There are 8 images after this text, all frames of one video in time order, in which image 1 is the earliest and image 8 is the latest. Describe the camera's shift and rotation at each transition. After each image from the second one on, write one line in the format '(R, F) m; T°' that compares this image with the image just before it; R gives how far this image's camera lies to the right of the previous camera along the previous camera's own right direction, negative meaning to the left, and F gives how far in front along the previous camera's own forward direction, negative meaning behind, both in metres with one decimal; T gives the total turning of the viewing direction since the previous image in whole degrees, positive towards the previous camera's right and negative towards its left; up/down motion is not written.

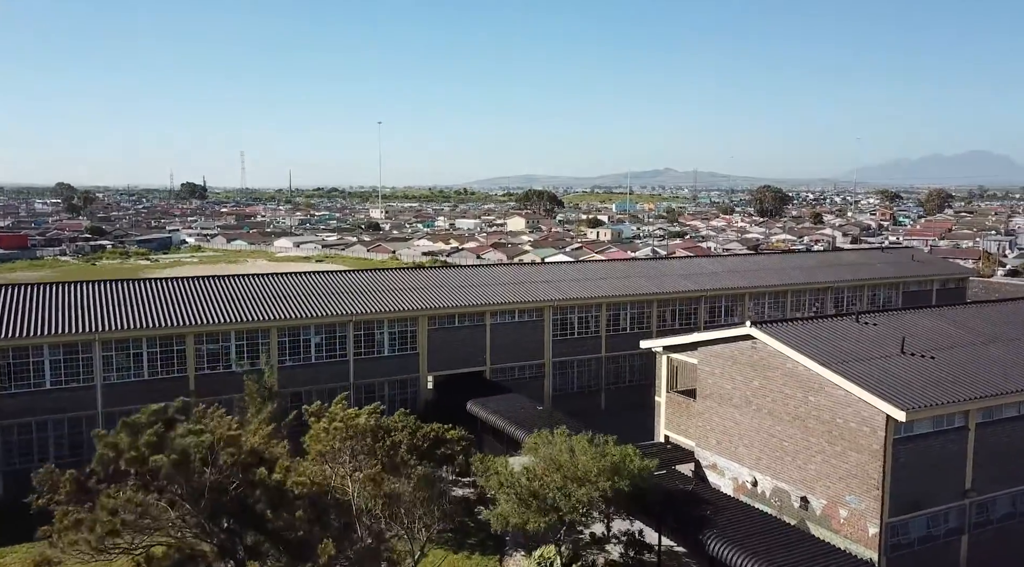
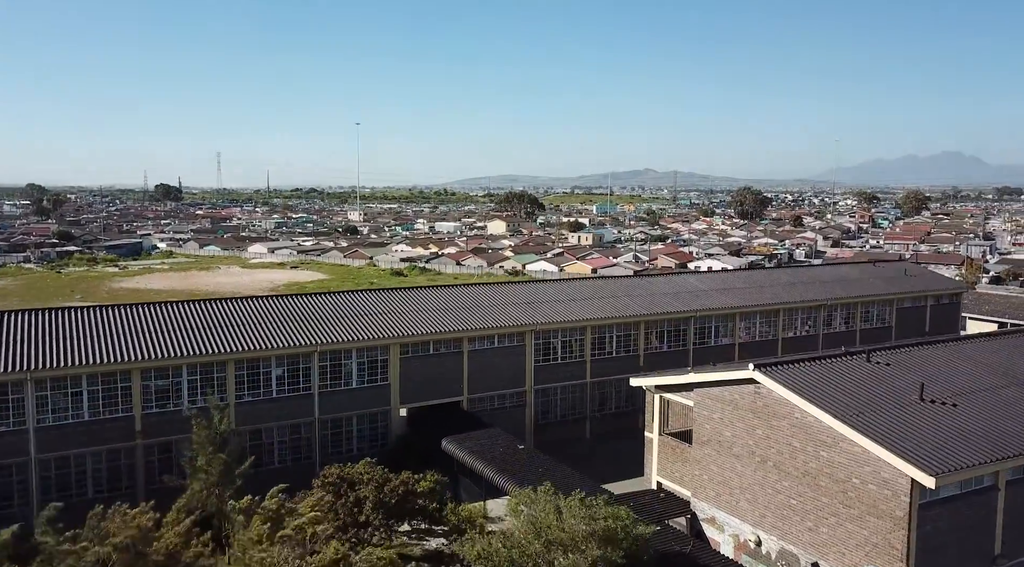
(0.0, +0.9) m; +1°
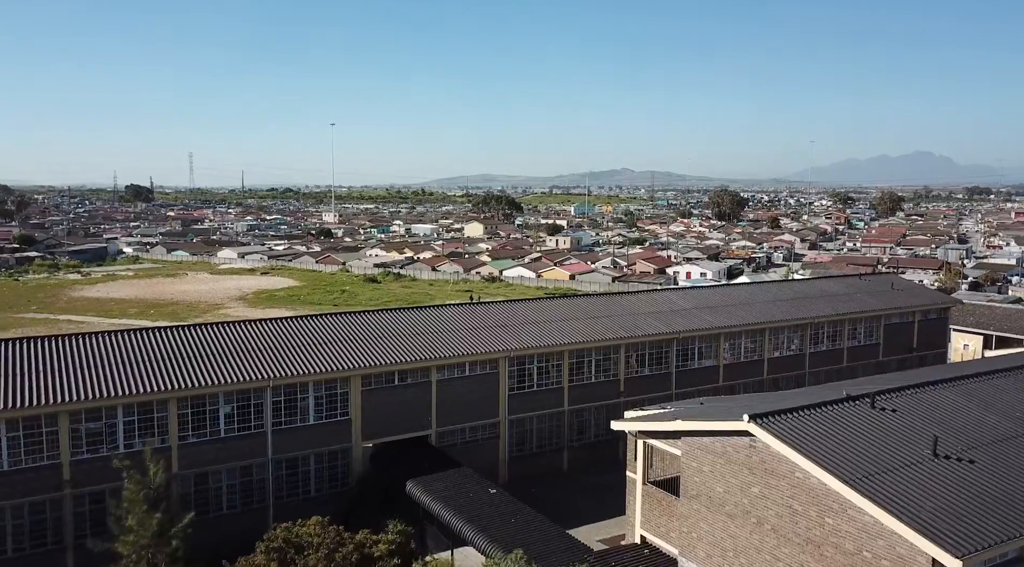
(+0.1, +0.9) m; +1°
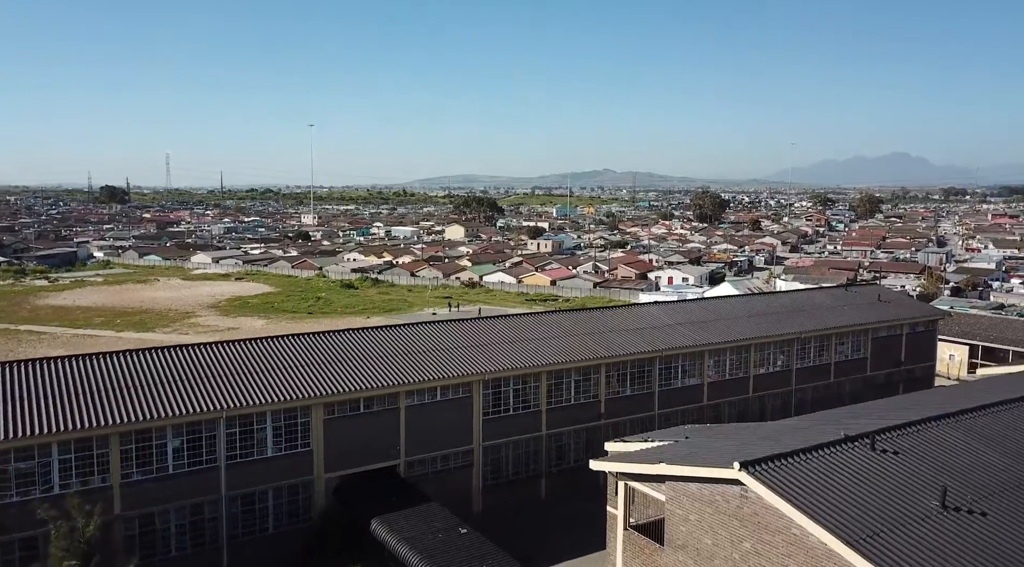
(+0.1, +0.7) m; +1°
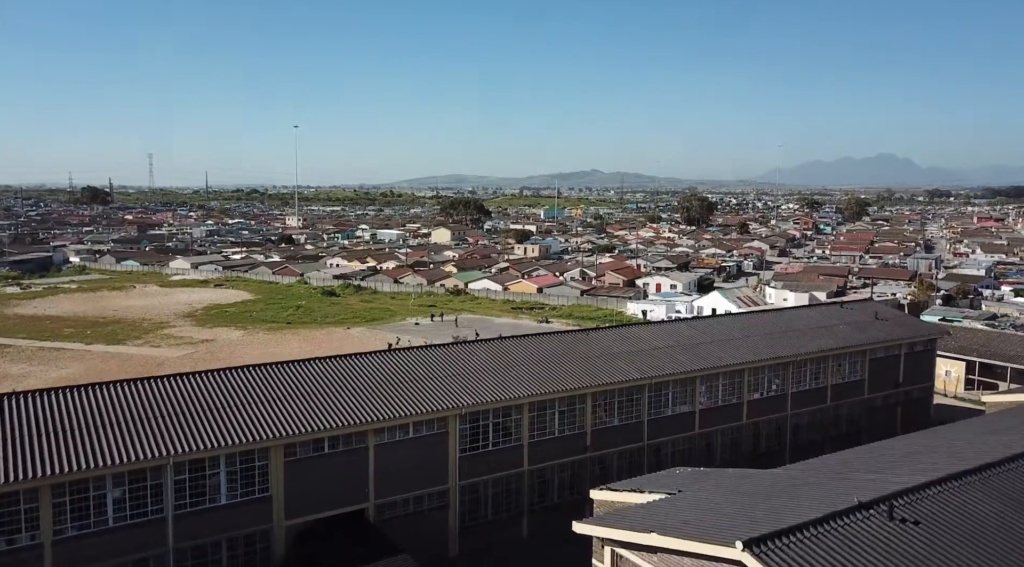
(+0.1, +0.8) m; +1°
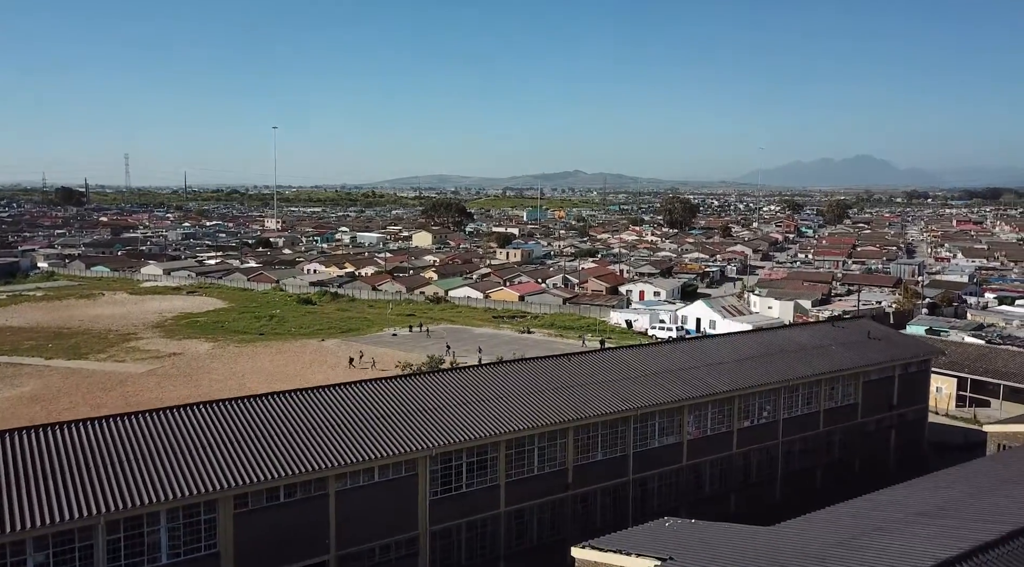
(+0.1, +0.9) m; +1°
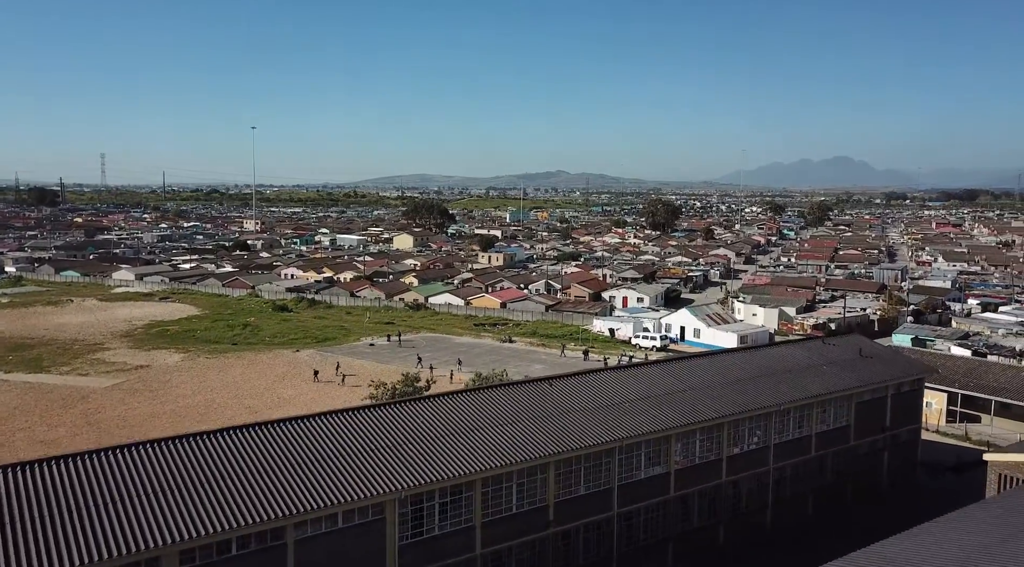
(+0.1, +0.8) m; +1°
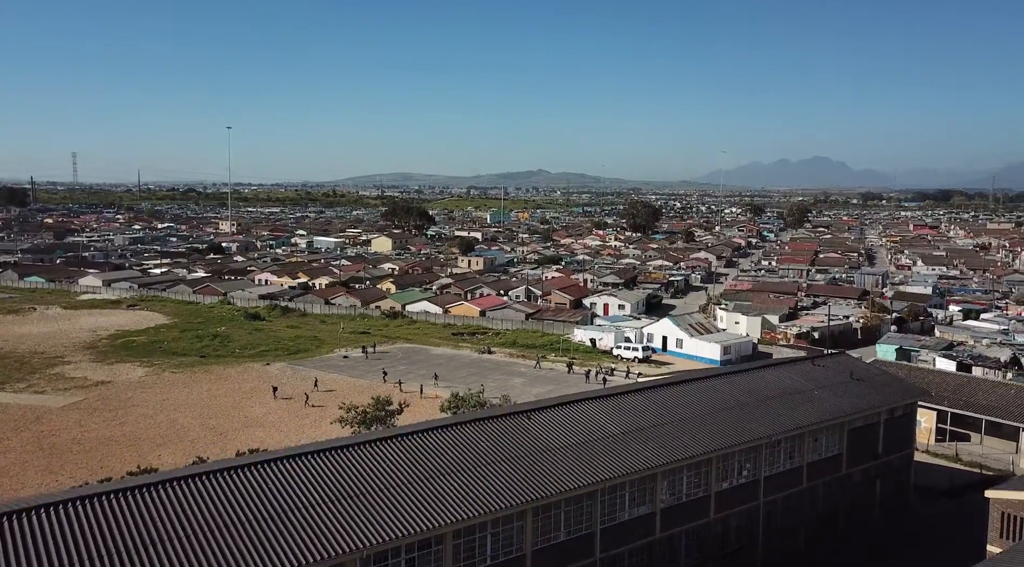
(+0.1, +0.9) m; +1°
